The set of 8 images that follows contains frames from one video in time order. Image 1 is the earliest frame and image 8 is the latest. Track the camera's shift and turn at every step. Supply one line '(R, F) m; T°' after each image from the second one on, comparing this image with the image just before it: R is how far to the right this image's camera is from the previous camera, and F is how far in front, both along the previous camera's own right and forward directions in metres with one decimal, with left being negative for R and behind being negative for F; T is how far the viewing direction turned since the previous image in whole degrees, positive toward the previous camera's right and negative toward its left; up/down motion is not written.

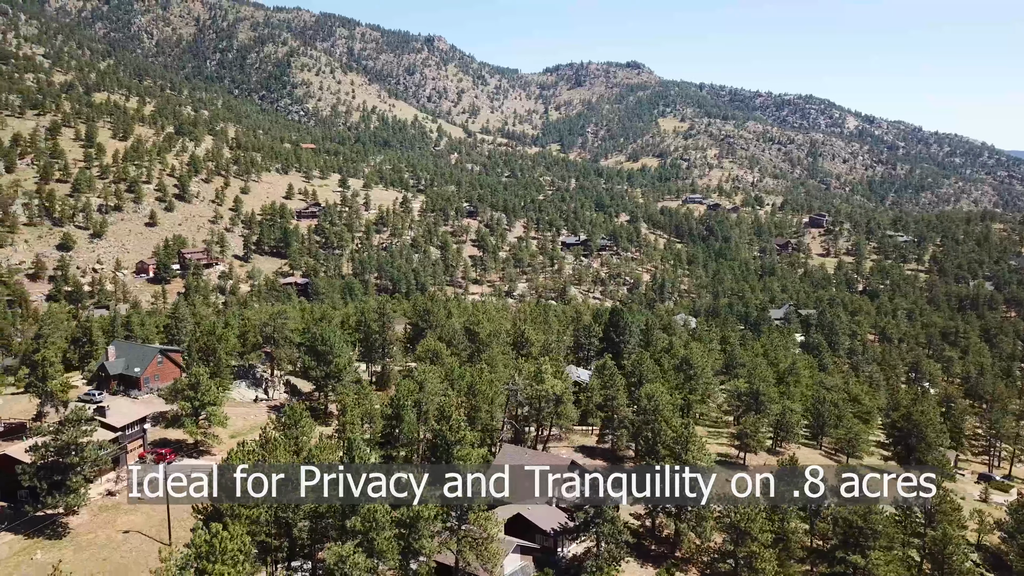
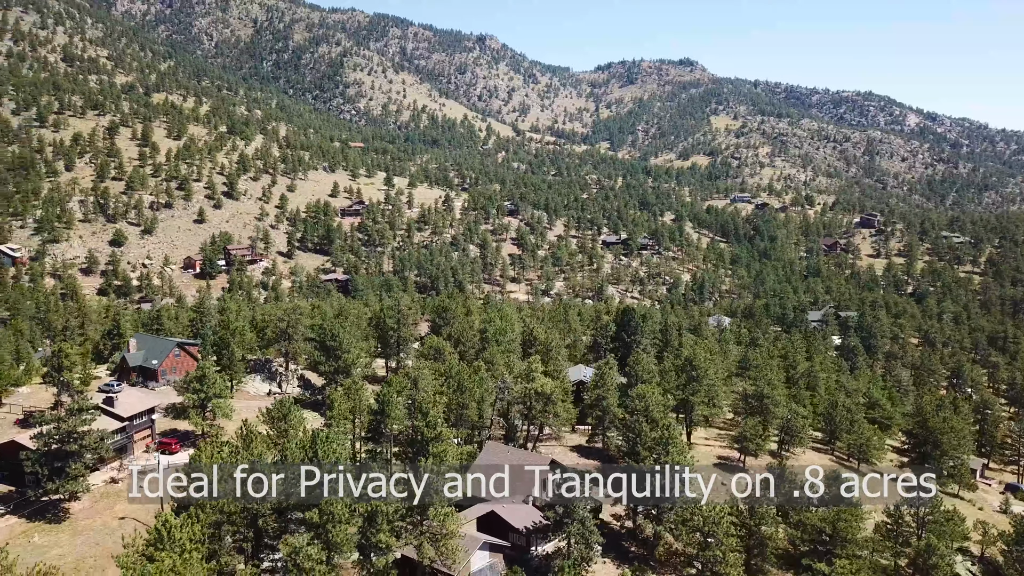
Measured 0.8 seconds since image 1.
(+3.7, +0.1) m; -4°
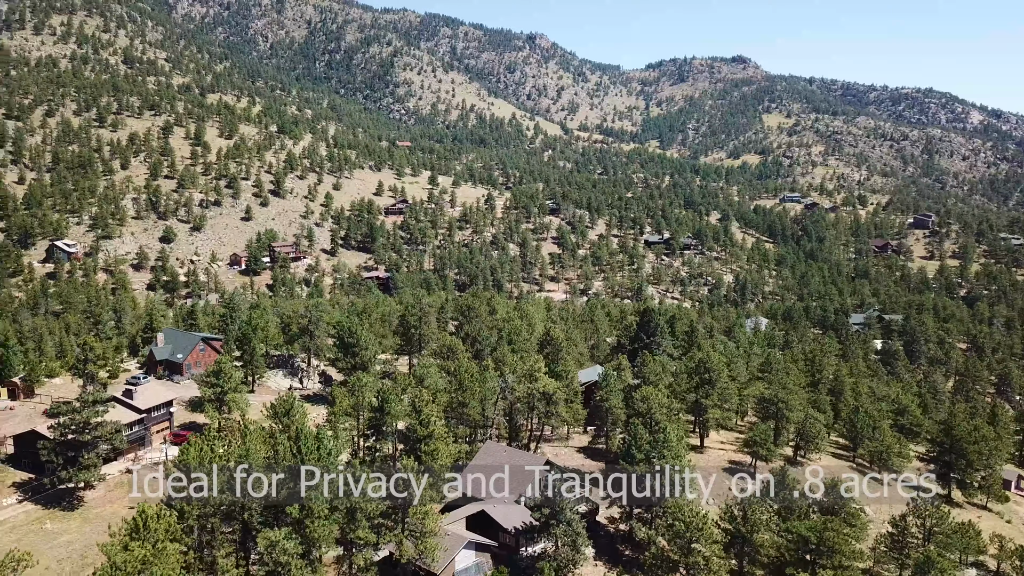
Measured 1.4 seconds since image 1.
(+2.8, +0.2) m; -4°
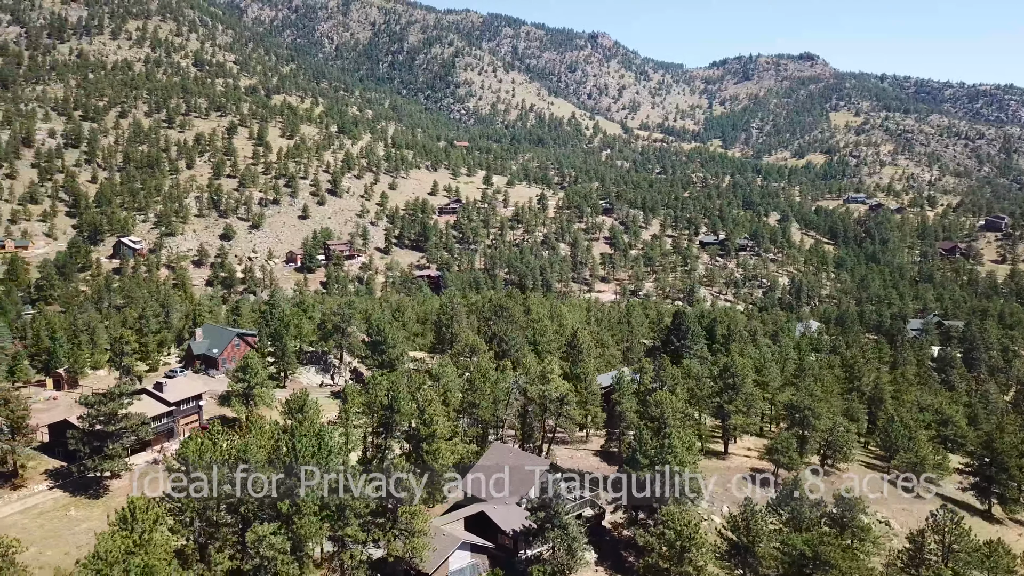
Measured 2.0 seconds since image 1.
(+2.8, +0.4) m; -4°
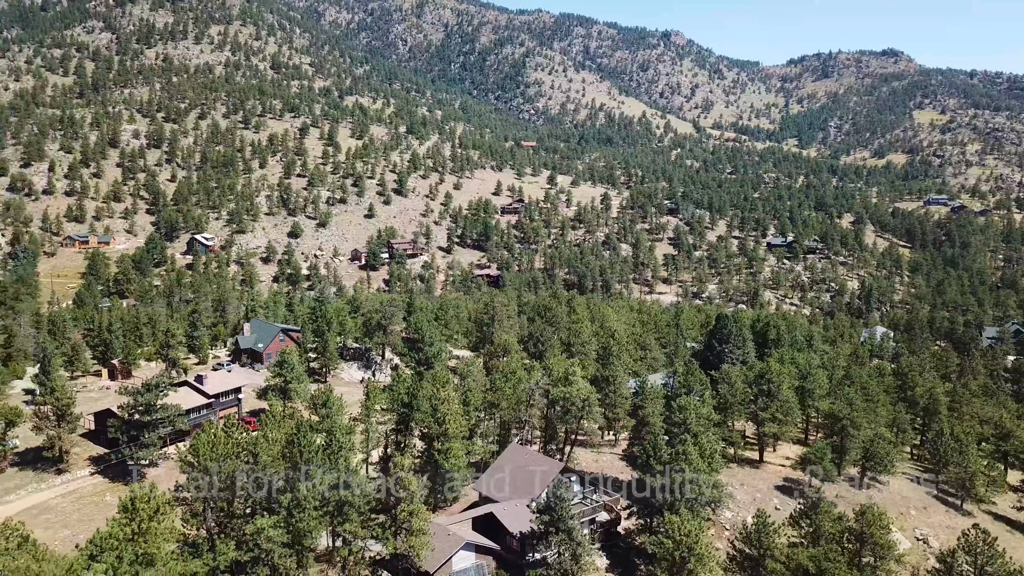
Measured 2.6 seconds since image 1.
(+2.8, +0.5) m; -5°
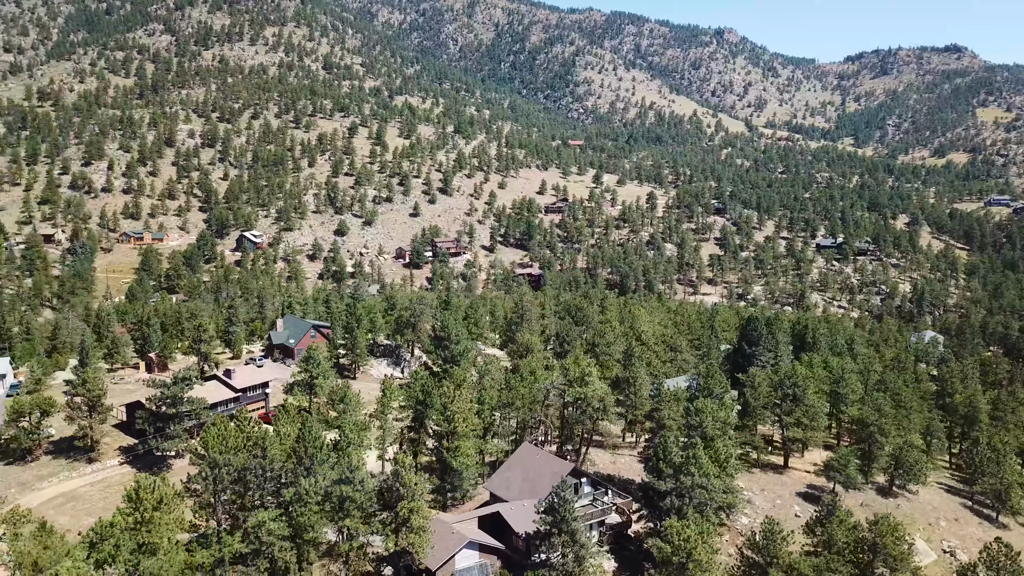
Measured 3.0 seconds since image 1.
(+1.9, +0.2) m; -4°
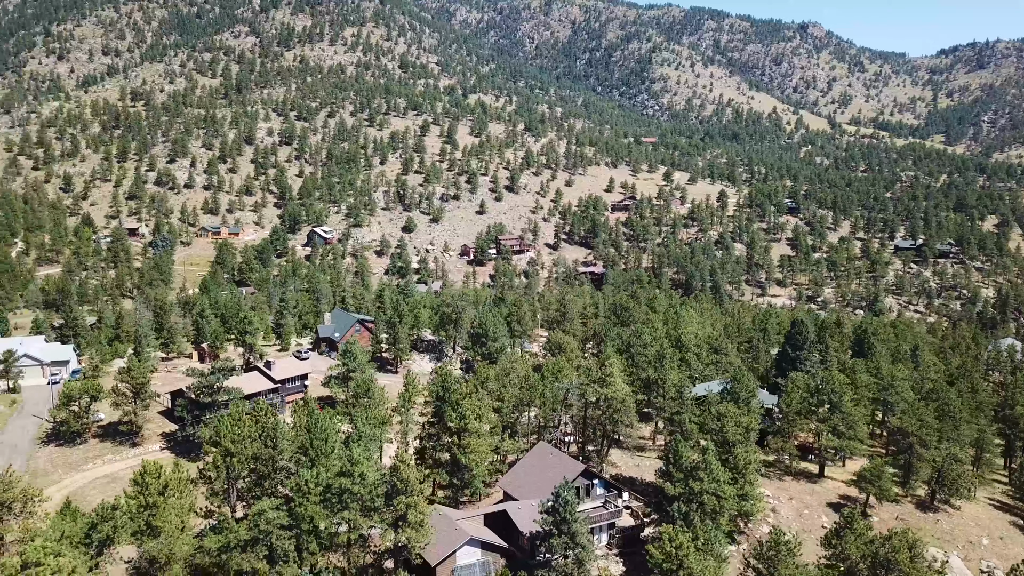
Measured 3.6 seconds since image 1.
(+3.1, +0.4) m; -5°
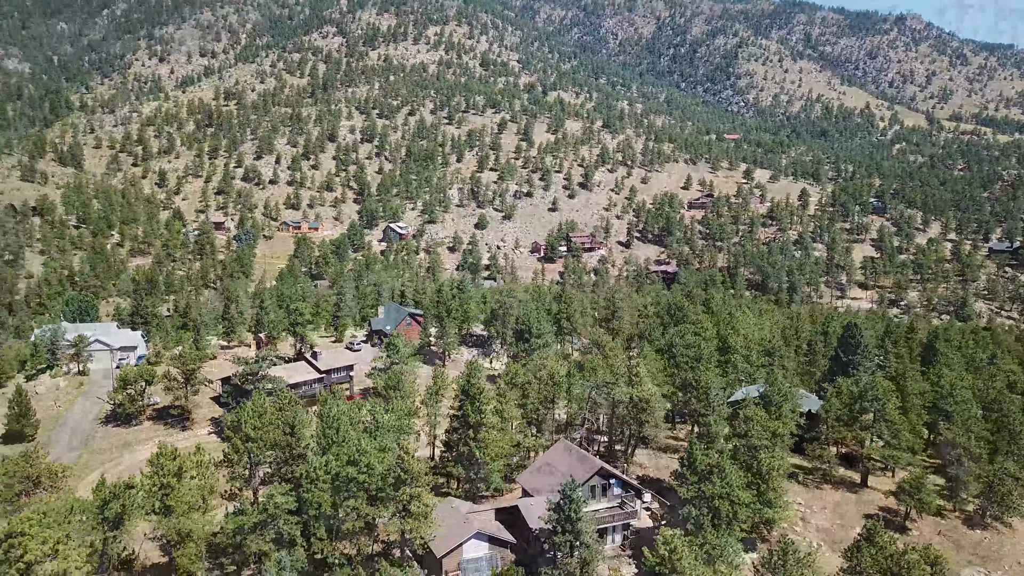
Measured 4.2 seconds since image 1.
(+3.1, +0.3) m; -6°
